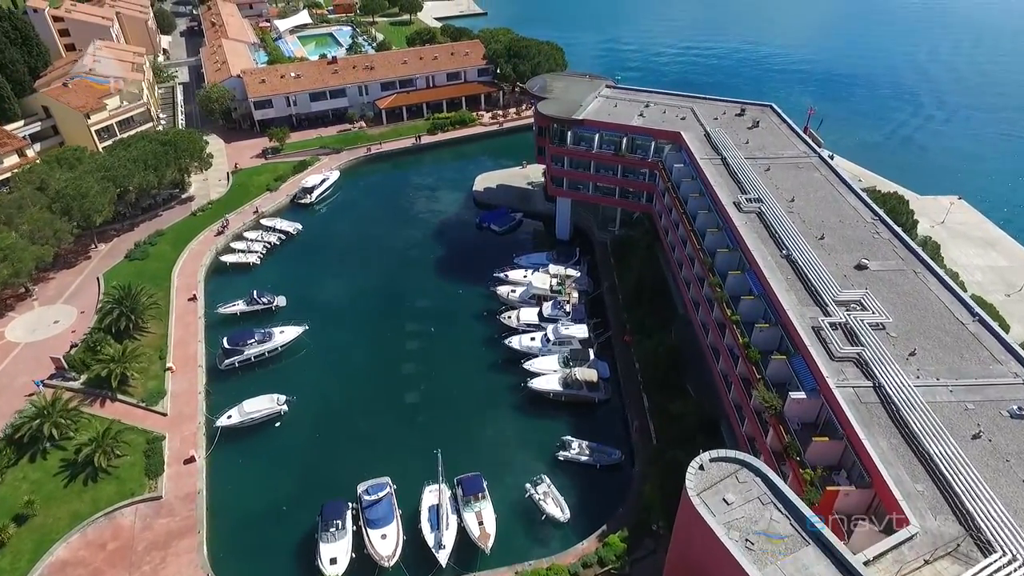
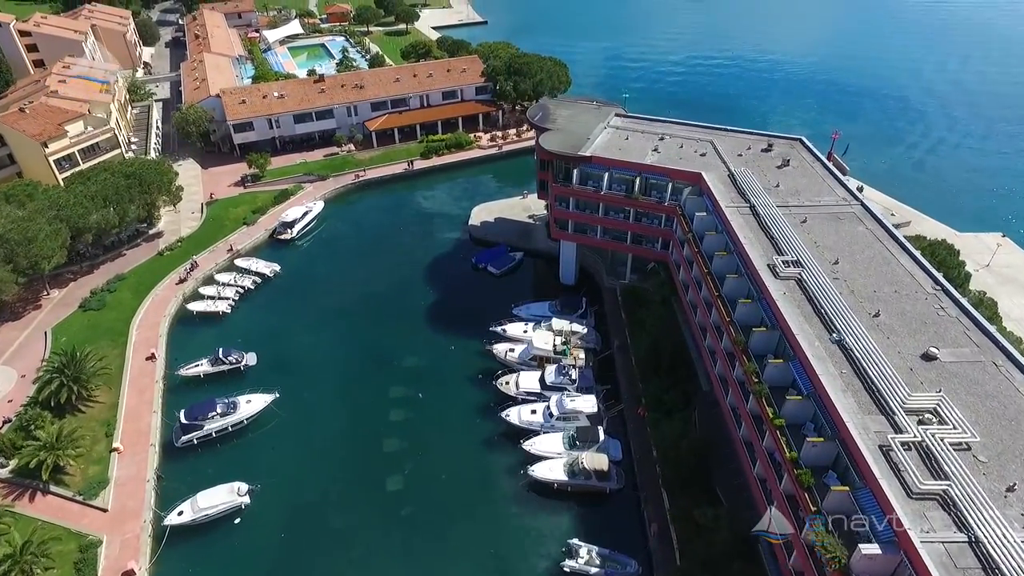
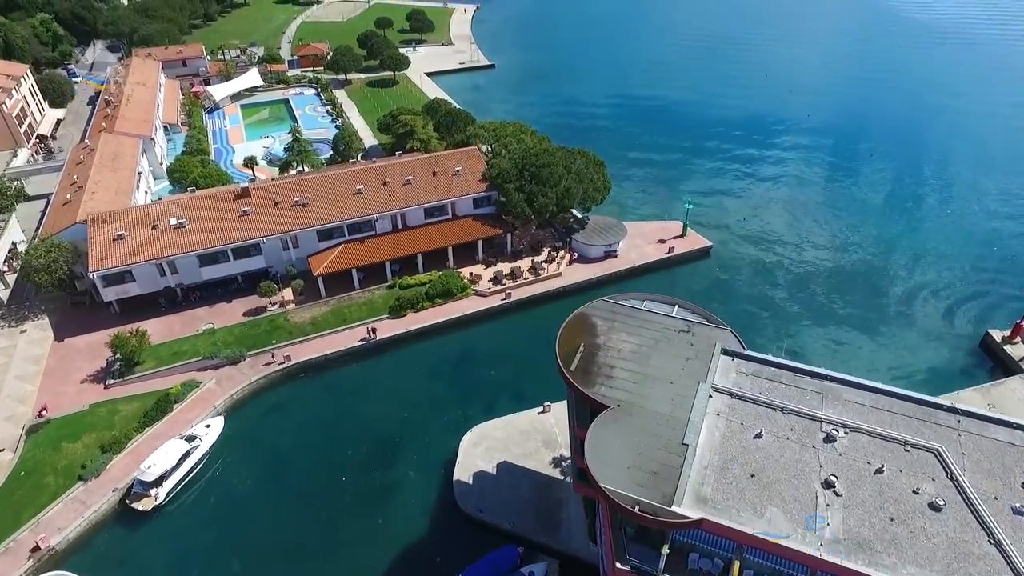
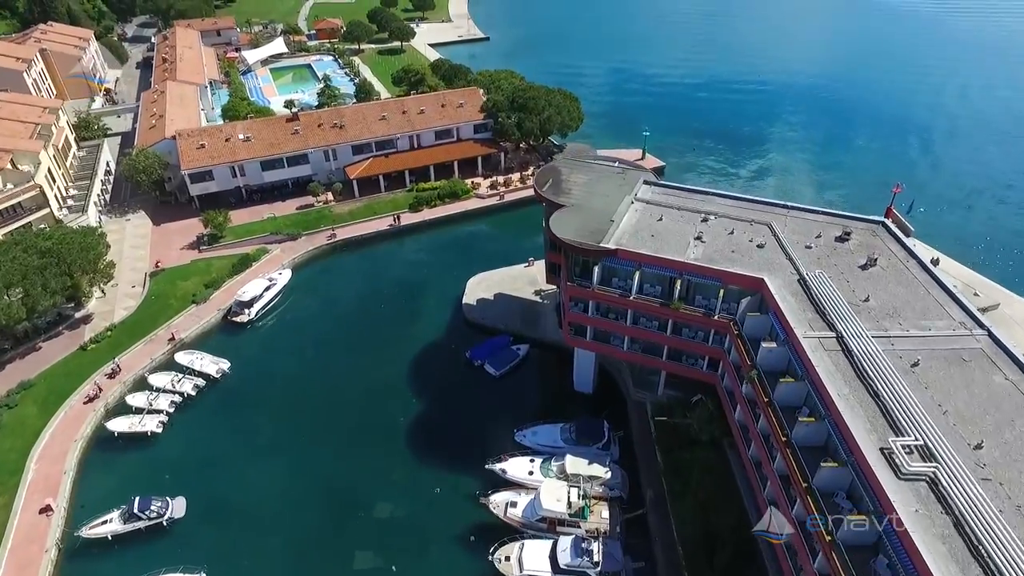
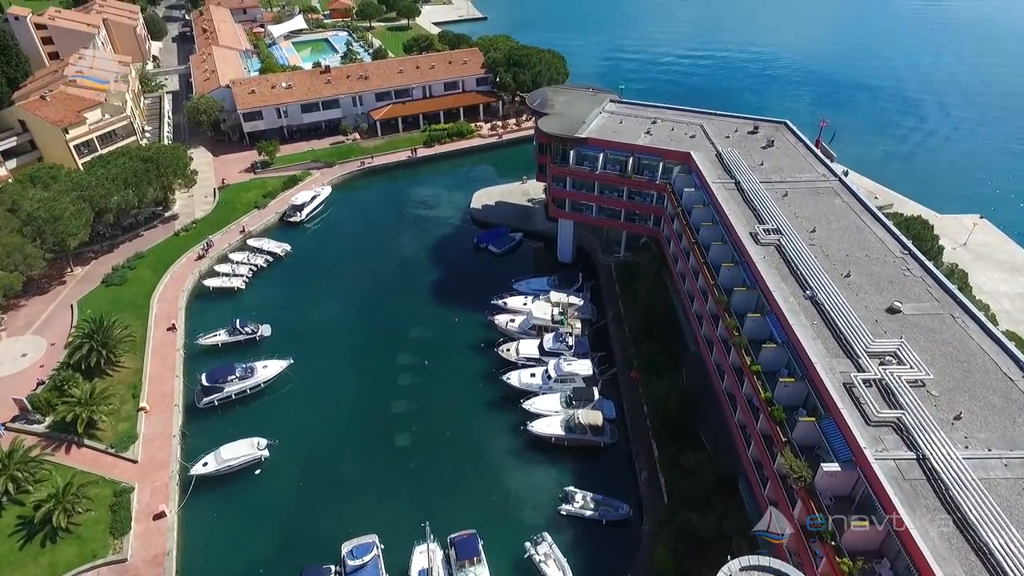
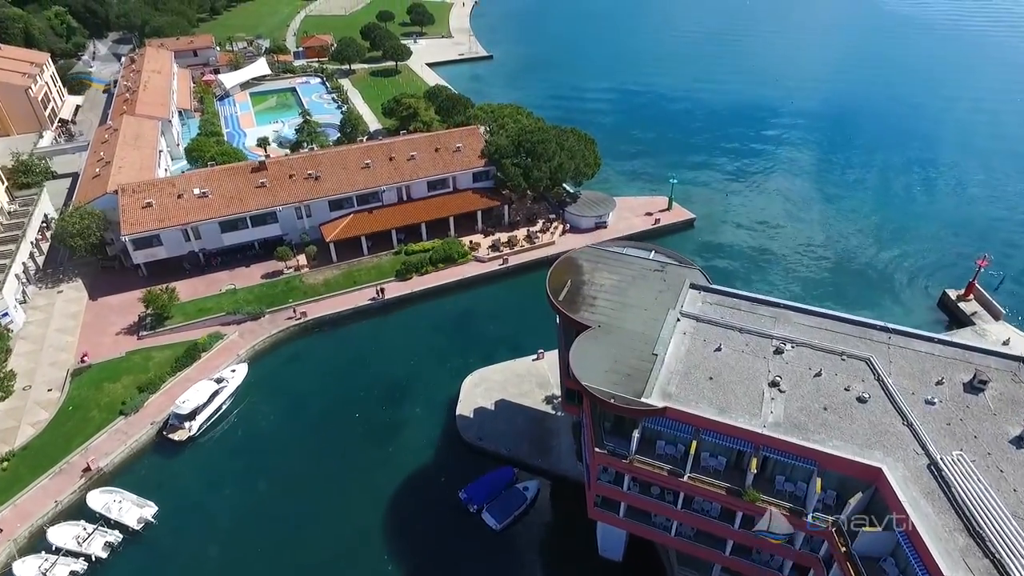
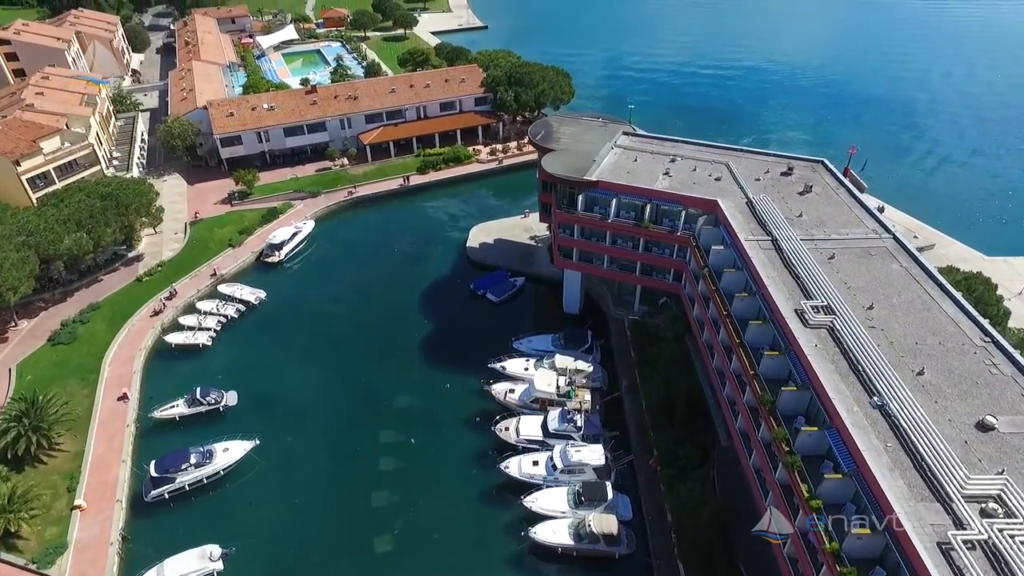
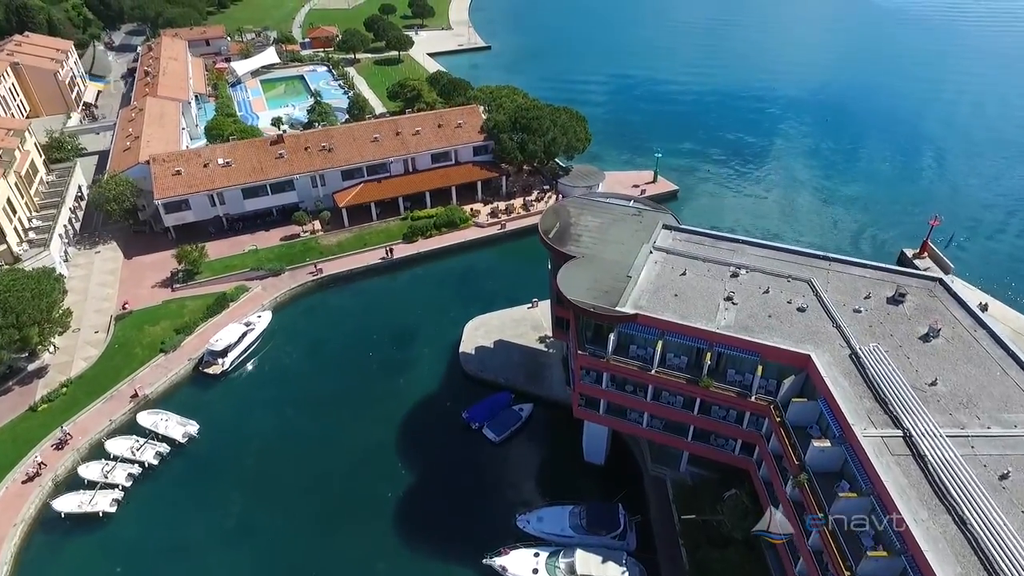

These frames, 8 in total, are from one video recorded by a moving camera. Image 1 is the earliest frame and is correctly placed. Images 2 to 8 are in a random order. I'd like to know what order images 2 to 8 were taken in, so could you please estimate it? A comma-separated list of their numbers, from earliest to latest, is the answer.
5, 2, 7, 4, 8, 6, 3
